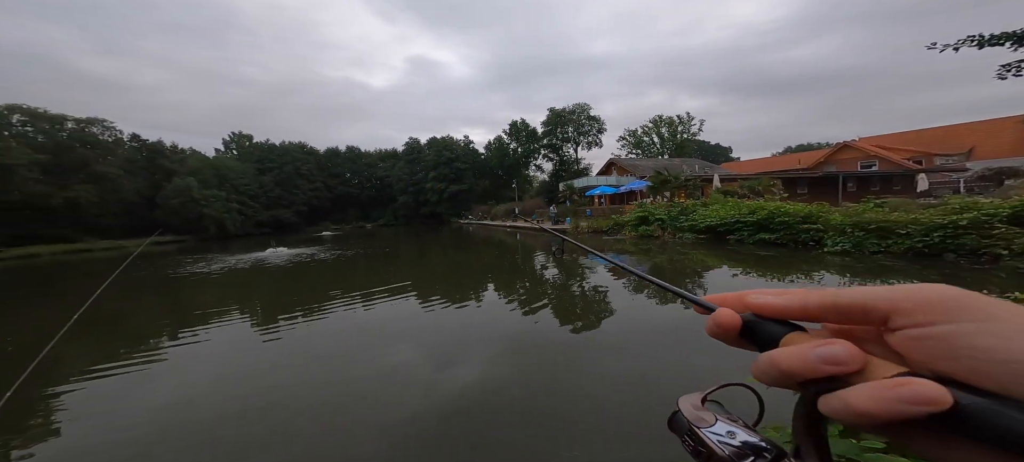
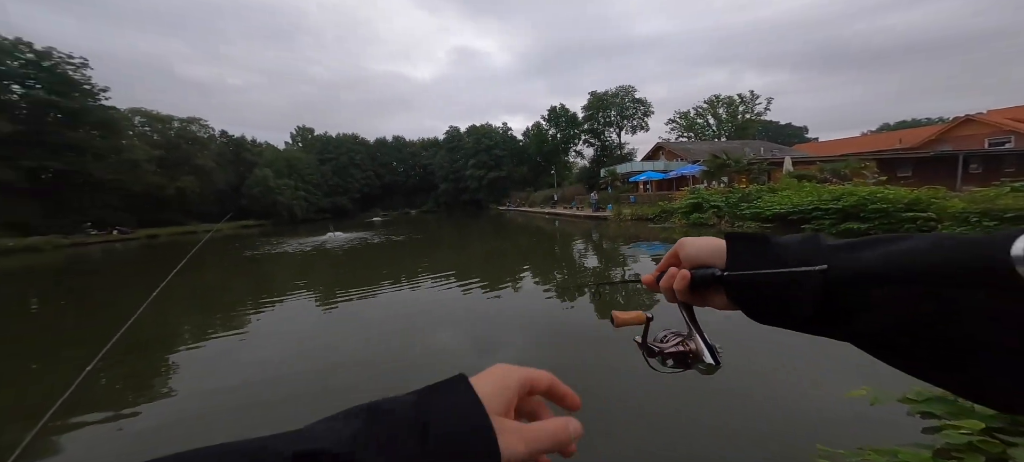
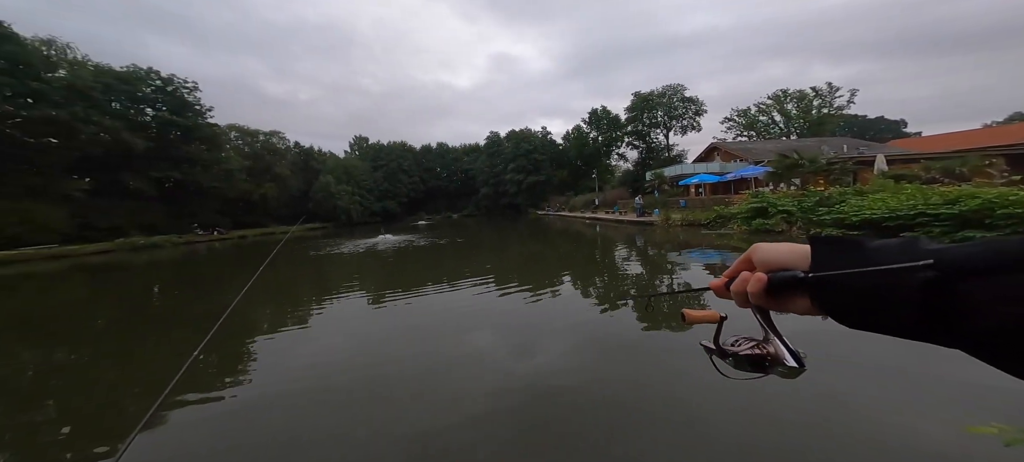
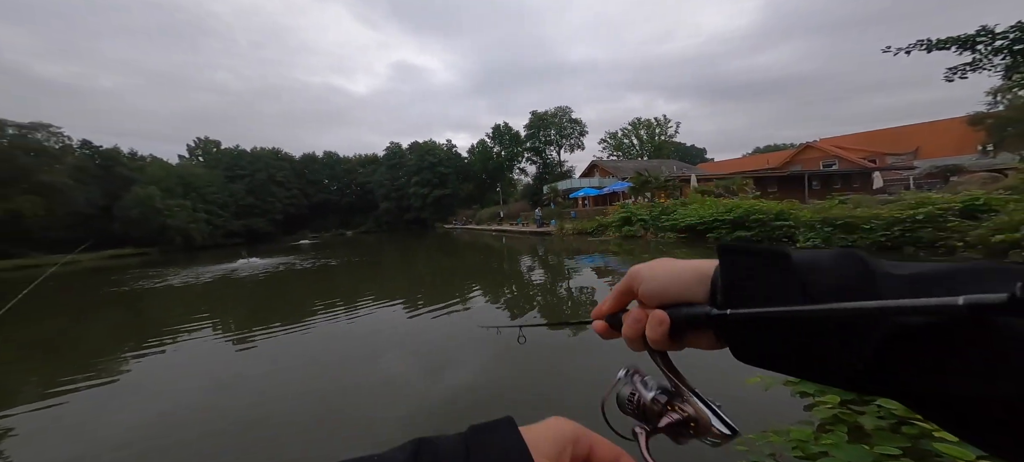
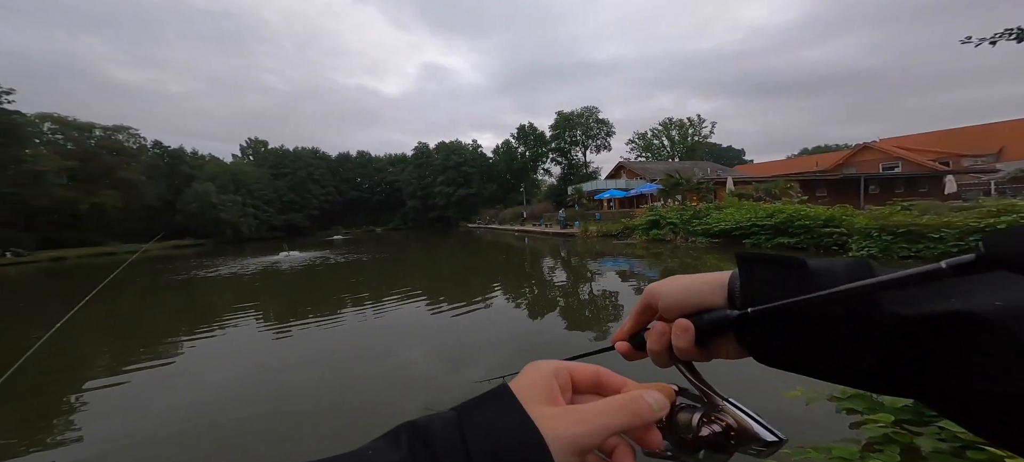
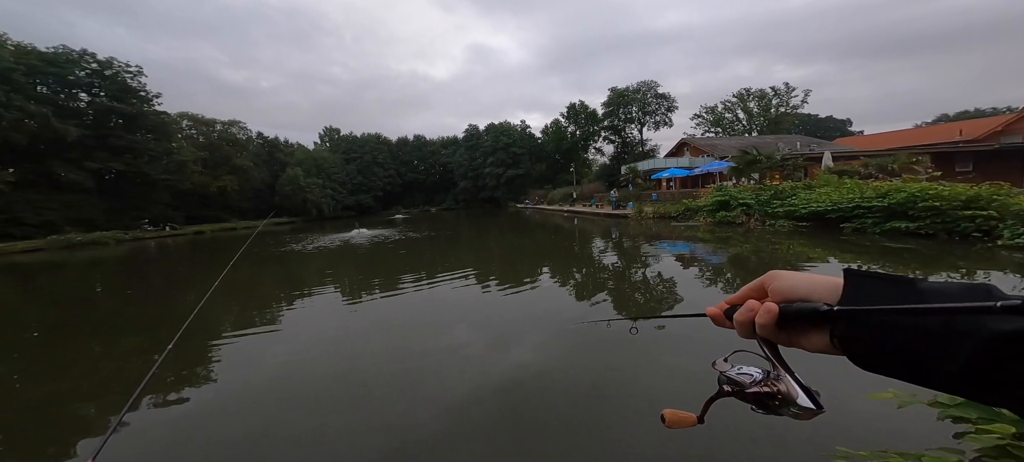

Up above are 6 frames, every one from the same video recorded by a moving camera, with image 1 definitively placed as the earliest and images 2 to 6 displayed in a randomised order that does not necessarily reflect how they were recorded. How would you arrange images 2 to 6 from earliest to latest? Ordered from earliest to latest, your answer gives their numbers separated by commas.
6, 2, 3, 4, 5
